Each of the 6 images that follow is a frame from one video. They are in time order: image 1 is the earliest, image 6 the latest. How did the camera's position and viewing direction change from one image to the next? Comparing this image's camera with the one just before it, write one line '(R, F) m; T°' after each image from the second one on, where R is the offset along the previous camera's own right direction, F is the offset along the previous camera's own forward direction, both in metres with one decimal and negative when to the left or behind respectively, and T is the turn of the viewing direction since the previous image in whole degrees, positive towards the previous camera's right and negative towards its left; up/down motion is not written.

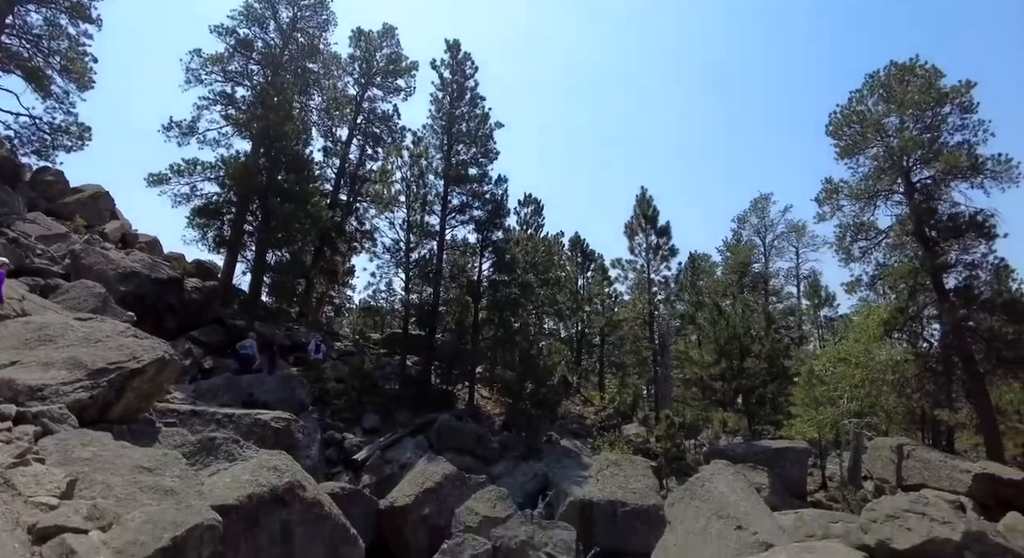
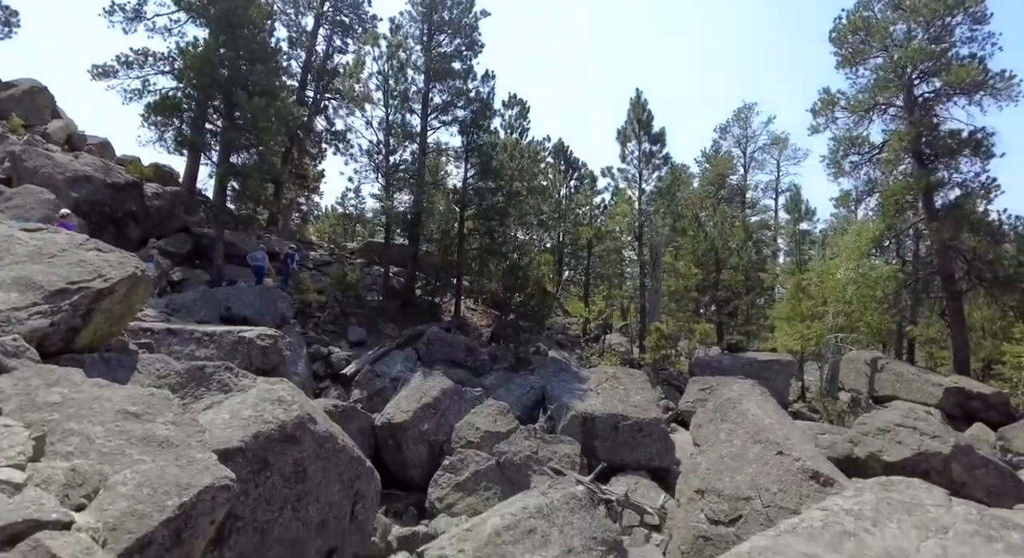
(-0.6, +0.8) m; +3°
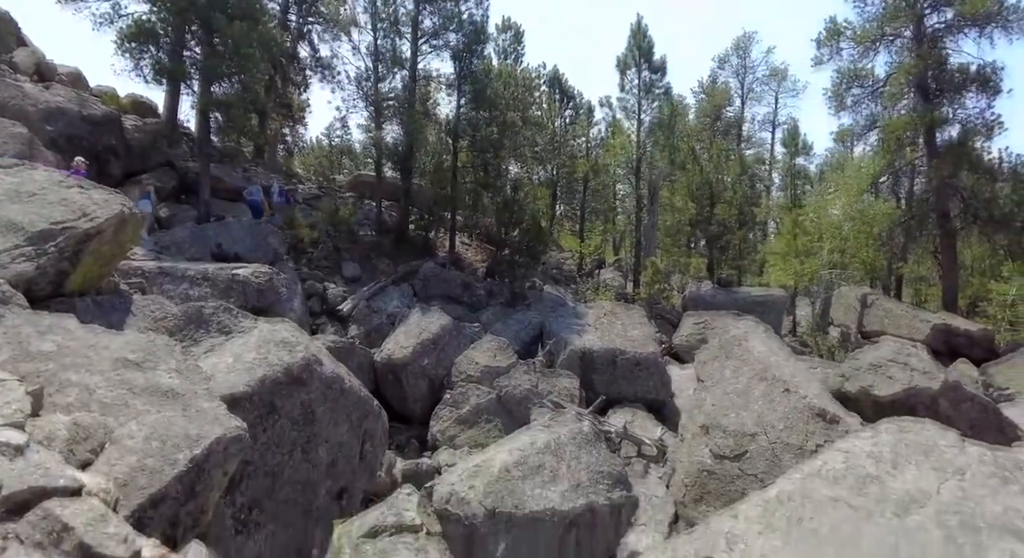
(-0.2, +0.2) m; +1°
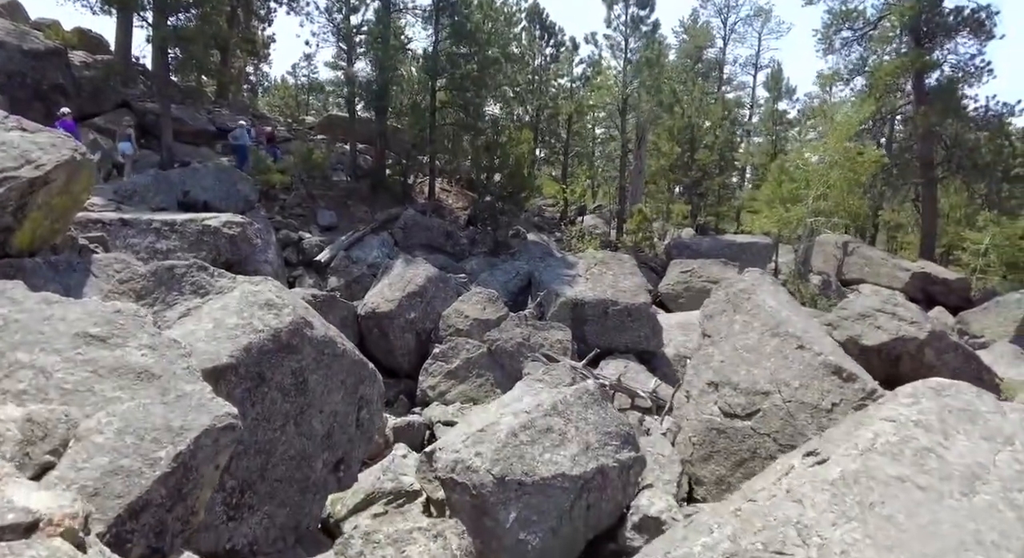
(-0.3, +0.4) m; +3°
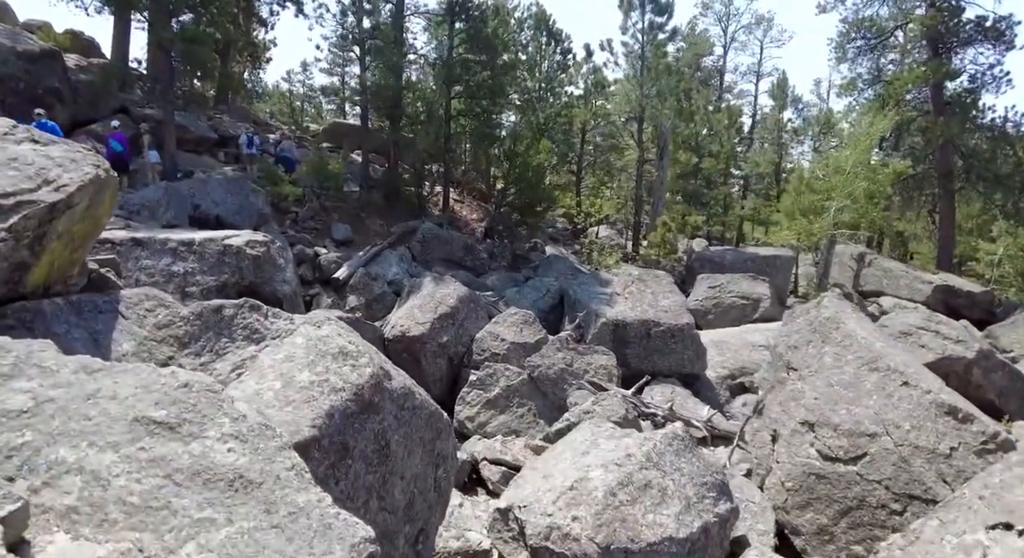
(-0.9, +0.7) m; +1°
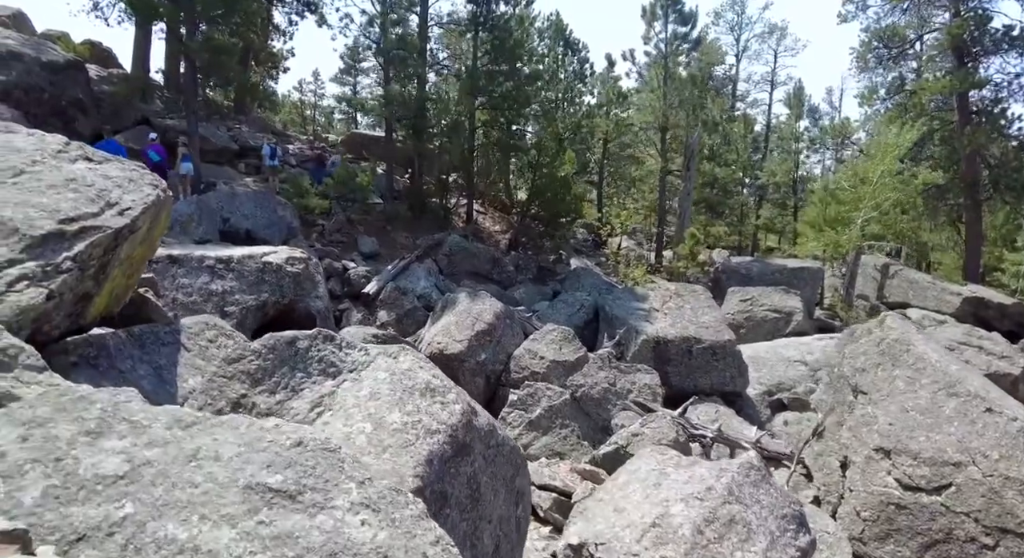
(-0.6, +0.3) m; -1°
